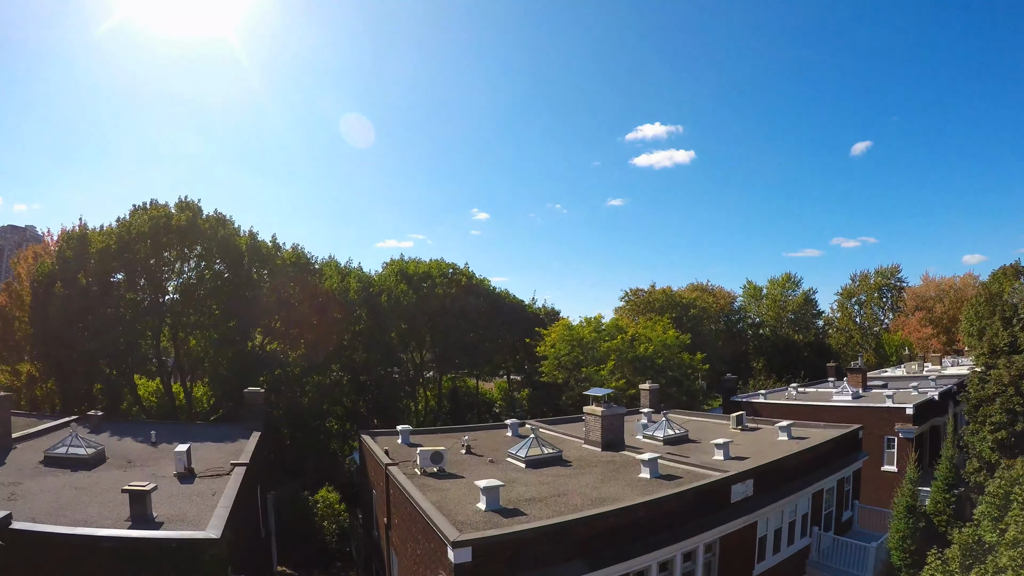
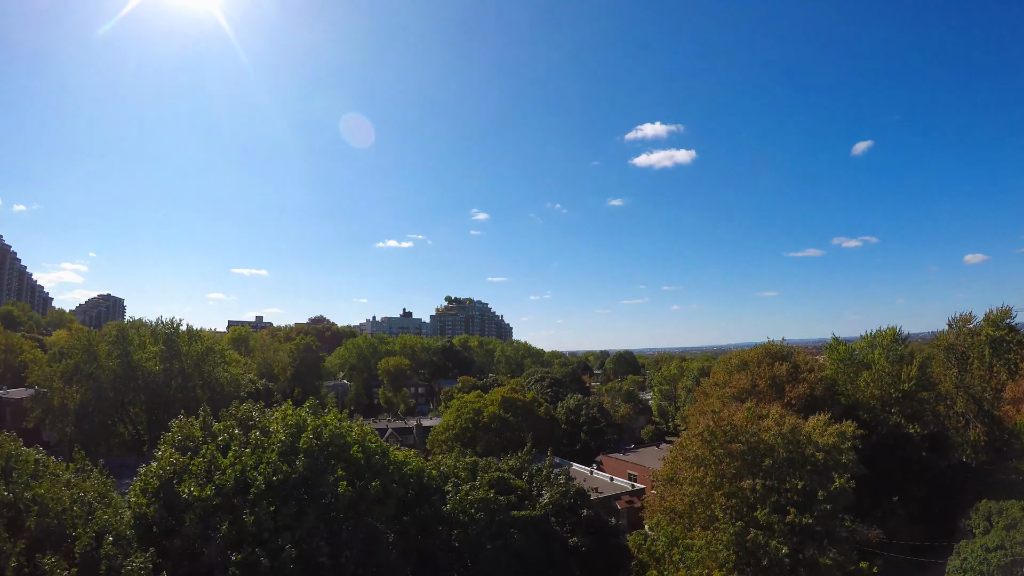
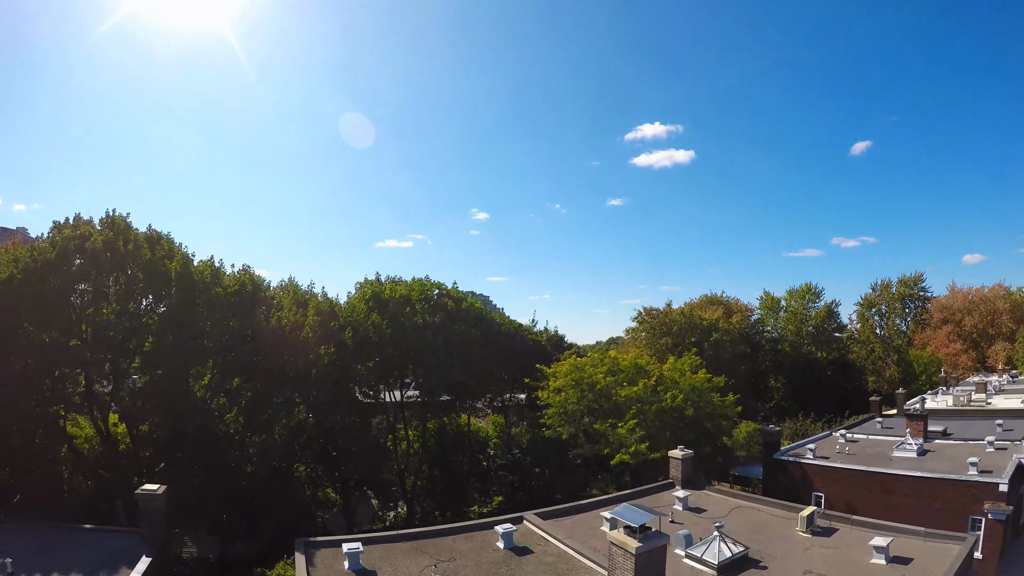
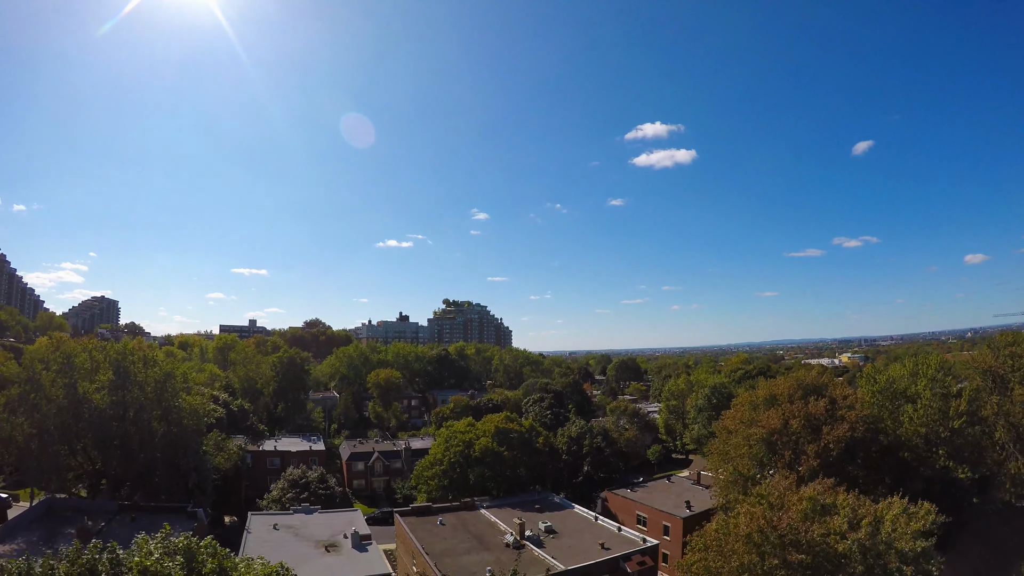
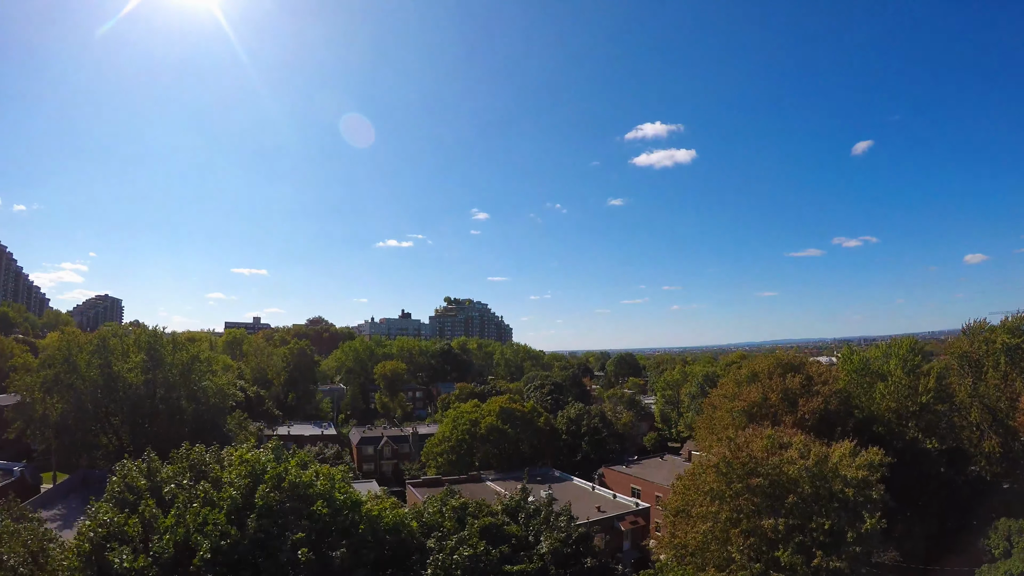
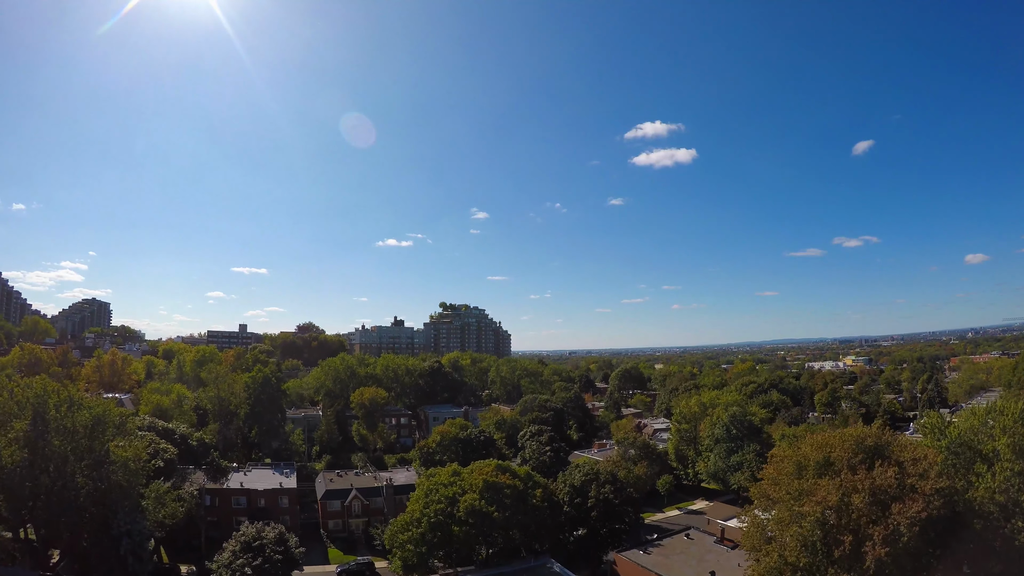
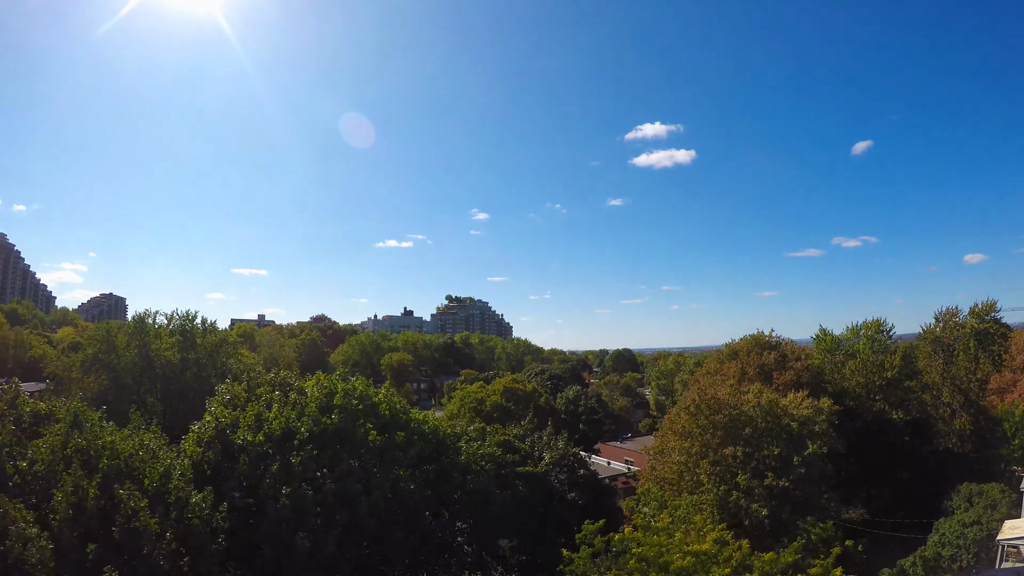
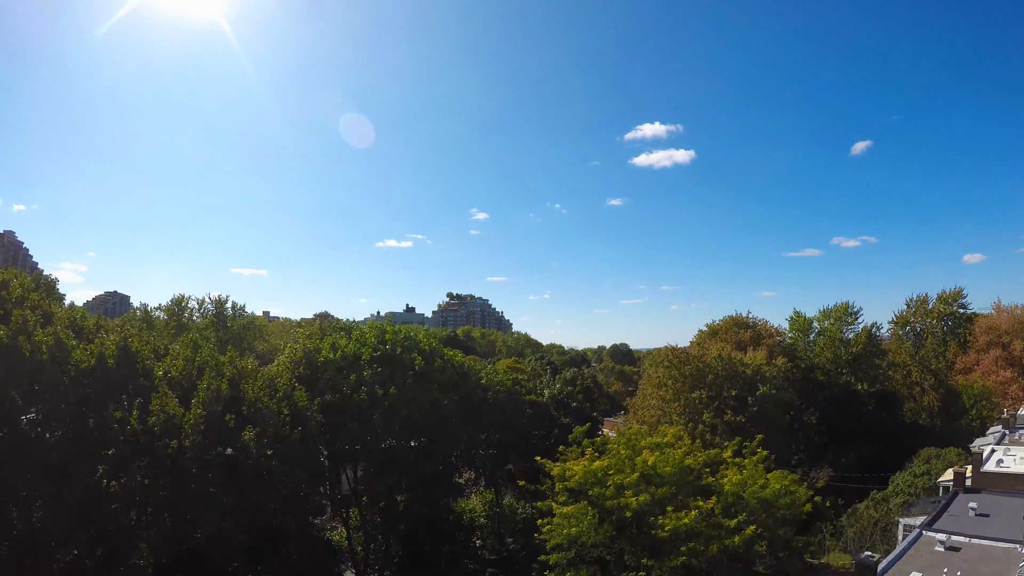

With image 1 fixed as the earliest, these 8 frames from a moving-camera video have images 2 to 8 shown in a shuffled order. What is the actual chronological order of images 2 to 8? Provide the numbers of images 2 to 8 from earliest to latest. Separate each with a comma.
3, 8, 7, 2, 5, 4, 6
